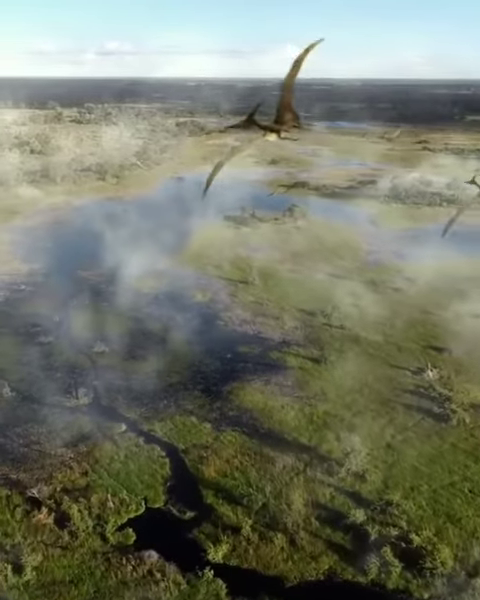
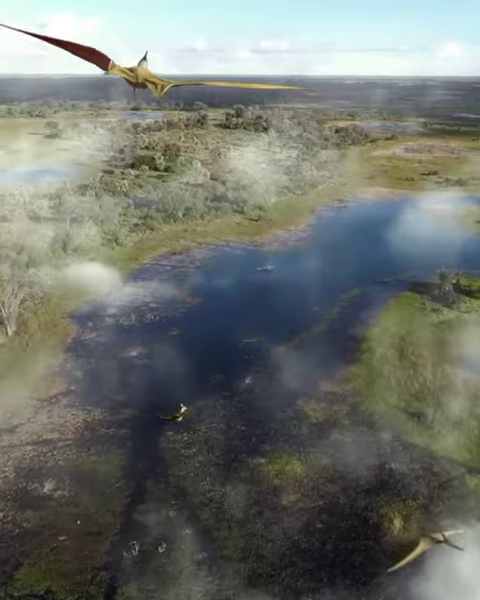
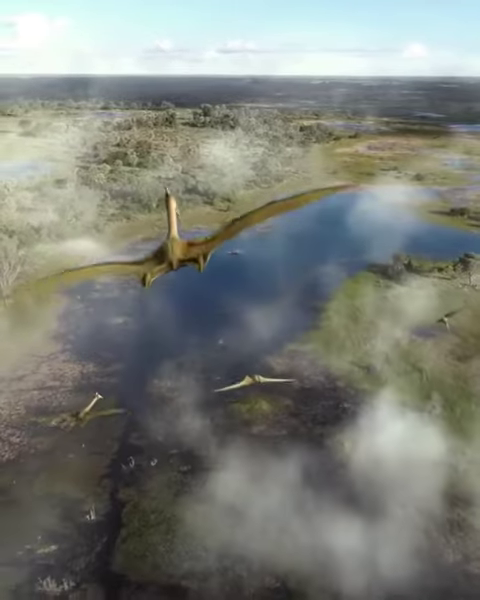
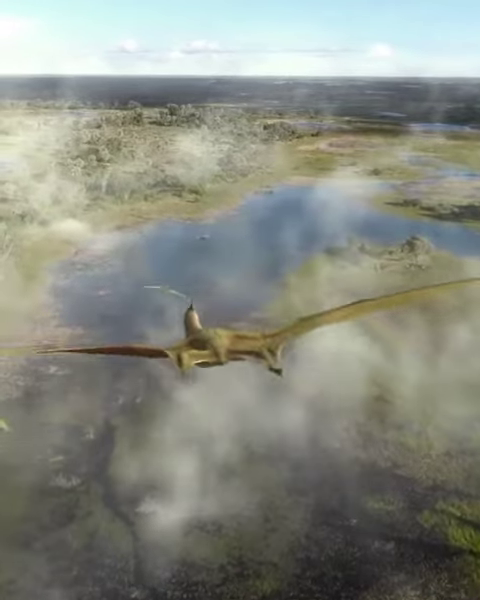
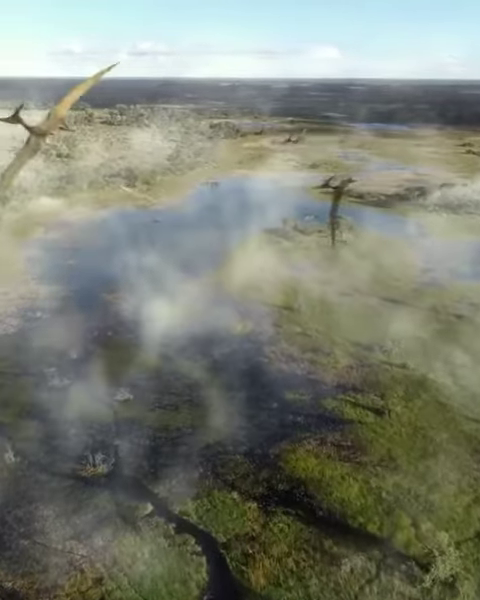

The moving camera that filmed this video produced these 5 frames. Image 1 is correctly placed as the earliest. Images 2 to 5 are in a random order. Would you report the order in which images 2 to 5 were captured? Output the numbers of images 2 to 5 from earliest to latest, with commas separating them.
5, 4, 3, 2
